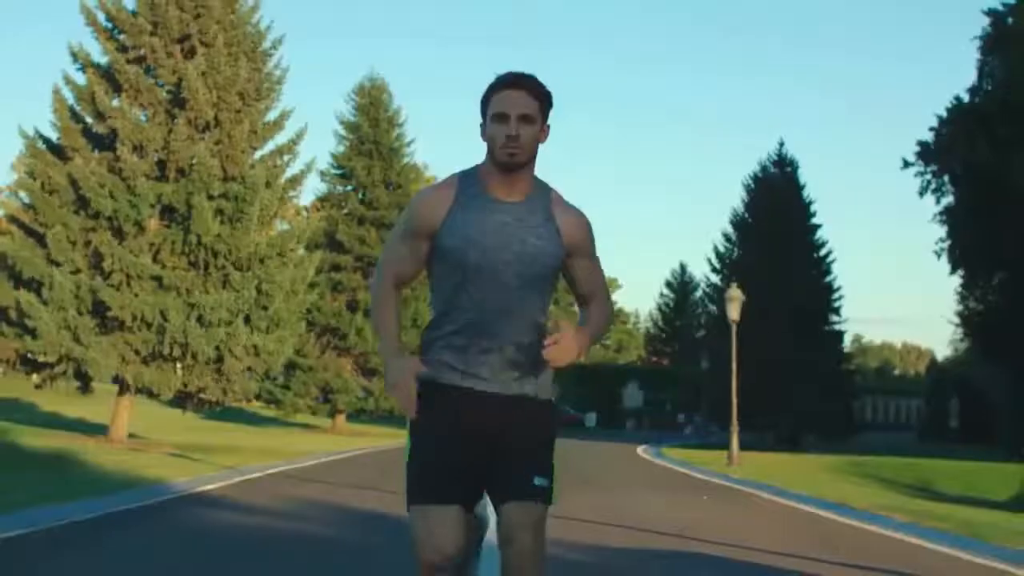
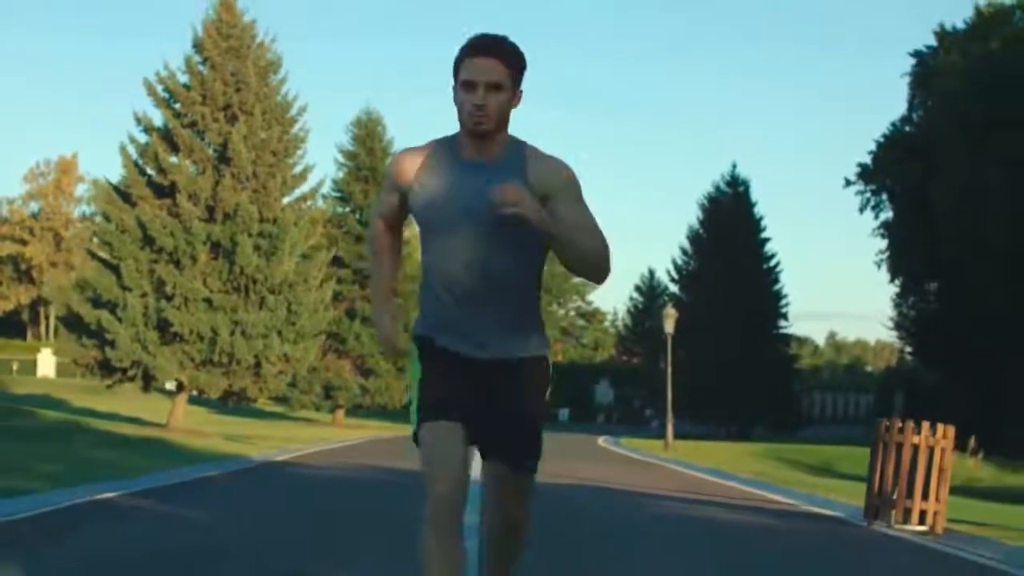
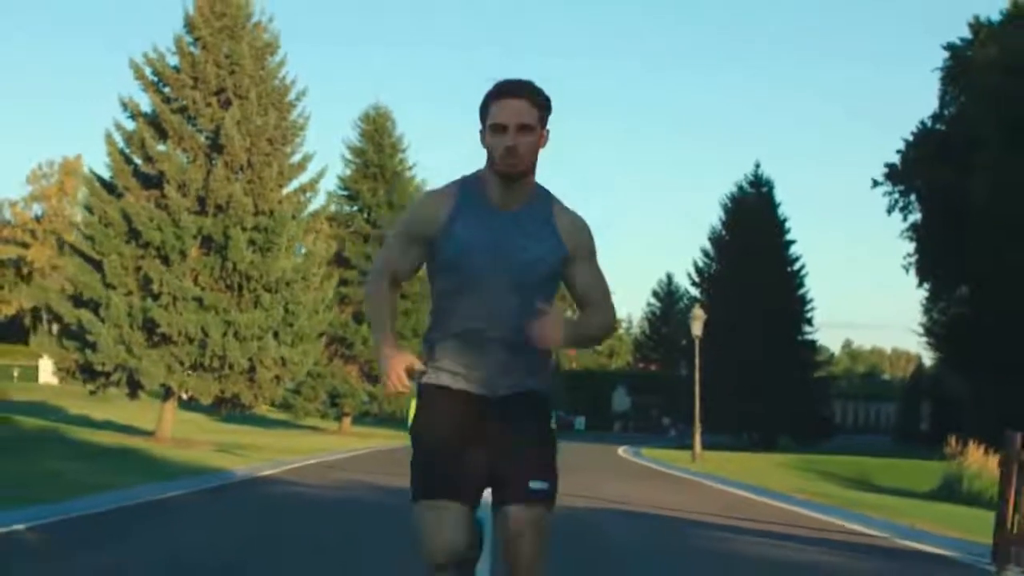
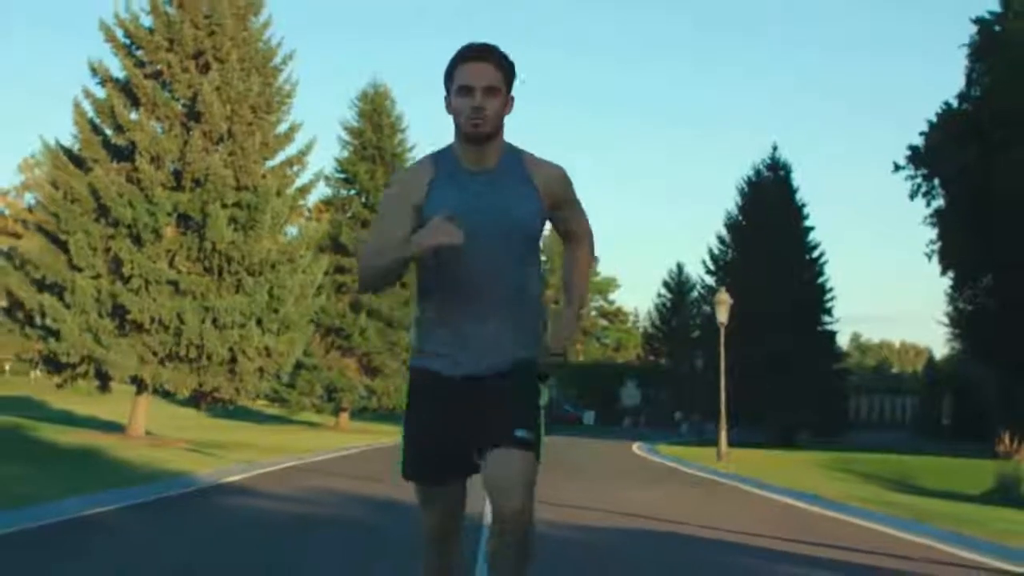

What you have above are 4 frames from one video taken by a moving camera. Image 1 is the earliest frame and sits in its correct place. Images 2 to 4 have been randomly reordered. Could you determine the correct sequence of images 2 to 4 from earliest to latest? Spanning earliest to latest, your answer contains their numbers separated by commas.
4, 3, 2
